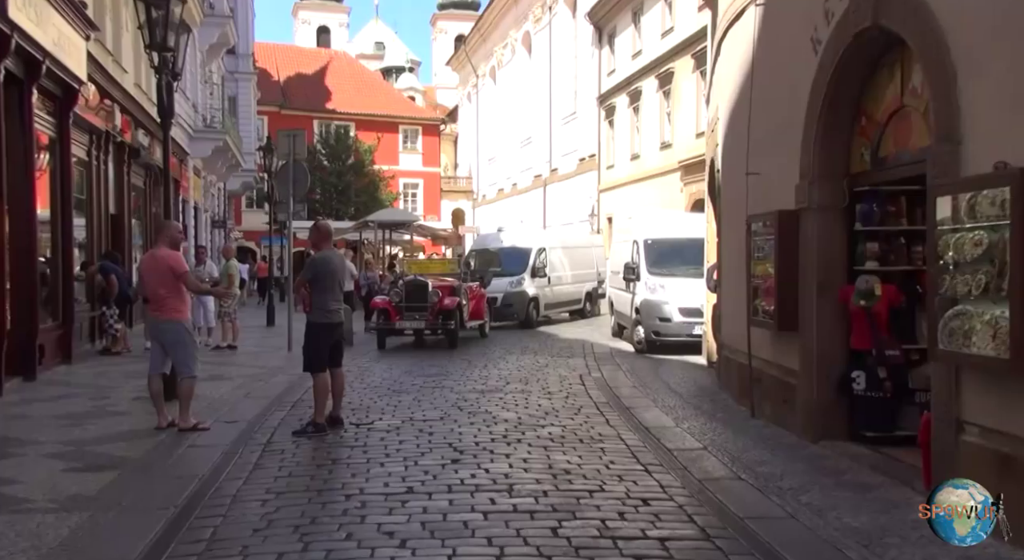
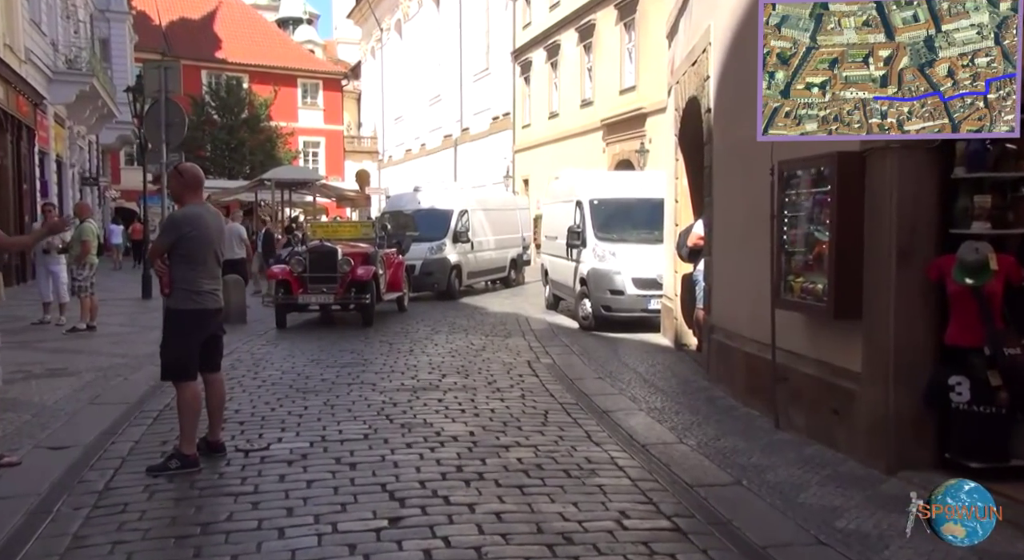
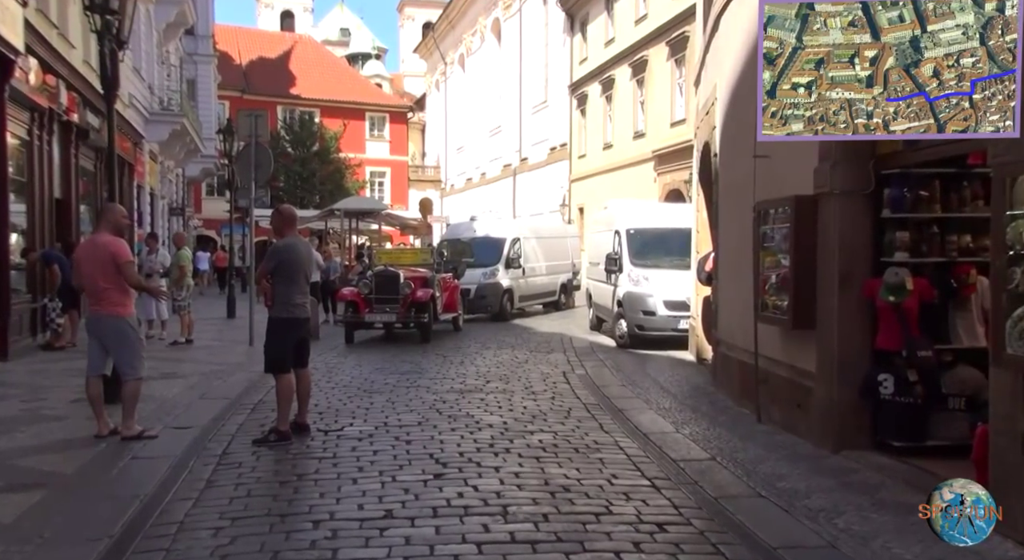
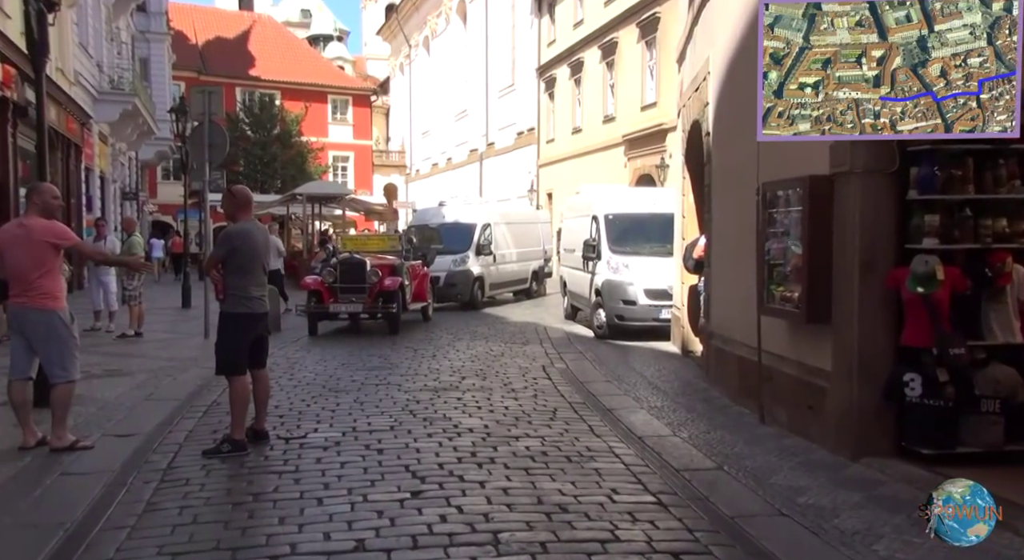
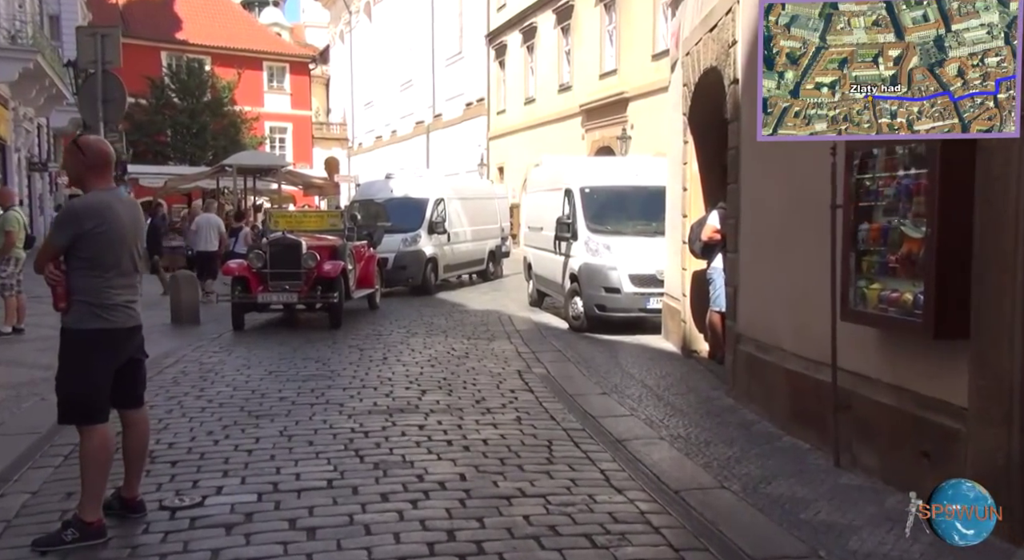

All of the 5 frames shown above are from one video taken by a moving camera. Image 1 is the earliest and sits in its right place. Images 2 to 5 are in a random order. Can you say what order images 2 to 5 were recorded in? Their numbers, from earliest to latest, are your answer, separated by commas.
3, 4, 2, 5
